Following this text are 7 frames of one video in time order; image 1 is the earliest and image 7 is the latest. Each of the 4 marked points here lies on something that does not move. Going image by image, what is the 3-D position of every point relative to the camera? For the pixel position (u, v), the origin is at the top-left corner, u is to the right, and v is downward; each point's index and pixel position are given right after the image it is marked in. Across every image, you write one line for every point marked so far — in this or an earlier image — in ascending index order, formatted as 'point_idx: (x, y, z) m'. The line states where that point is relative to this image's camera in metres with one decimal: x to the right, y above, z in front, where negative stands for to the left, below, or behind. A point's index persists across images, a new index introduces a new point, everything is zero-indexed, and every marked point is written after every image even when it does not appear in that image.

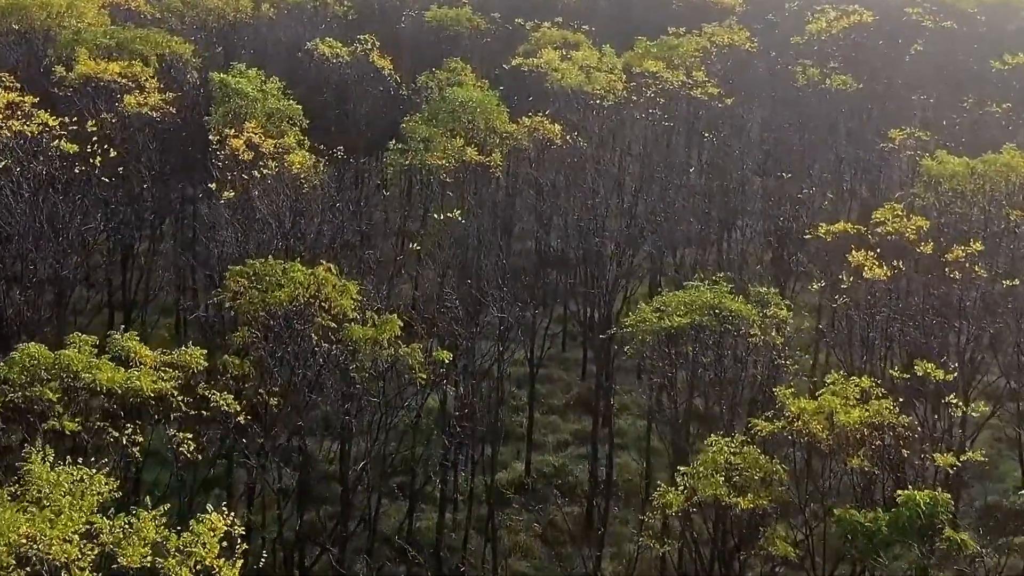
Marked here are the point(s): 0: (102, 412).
0: (-9.3, -2.8, +18.9) m
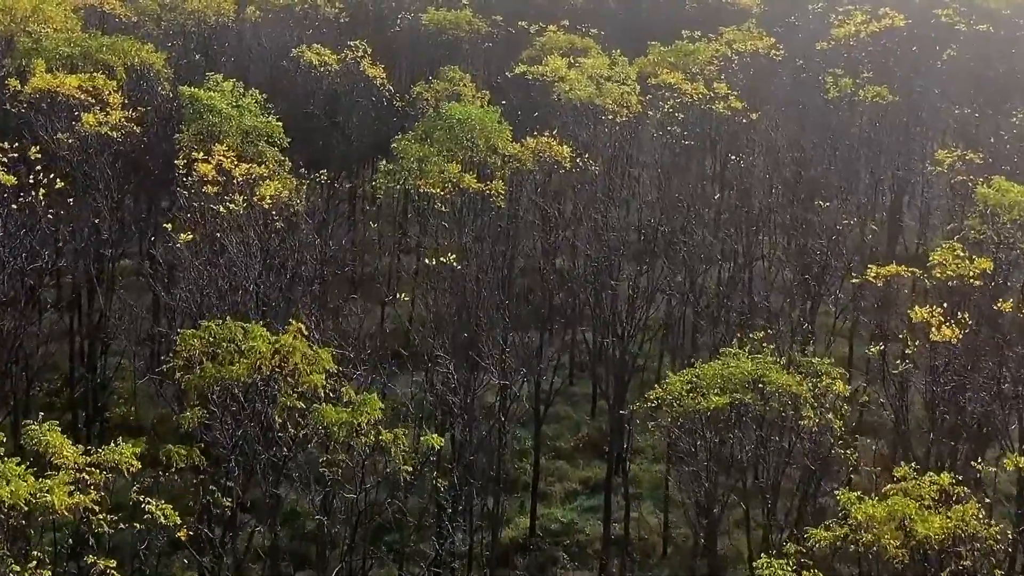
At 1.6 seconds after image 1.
0: (-9.3, -4.5, +15.3) m
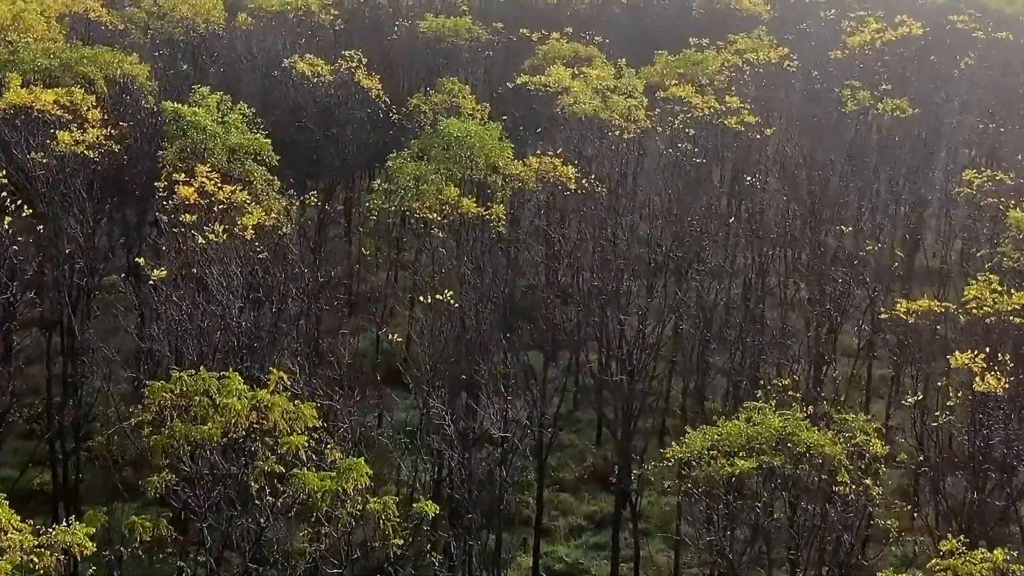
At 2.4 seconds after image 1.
0: (-9.2, -5.5, +13.4) m
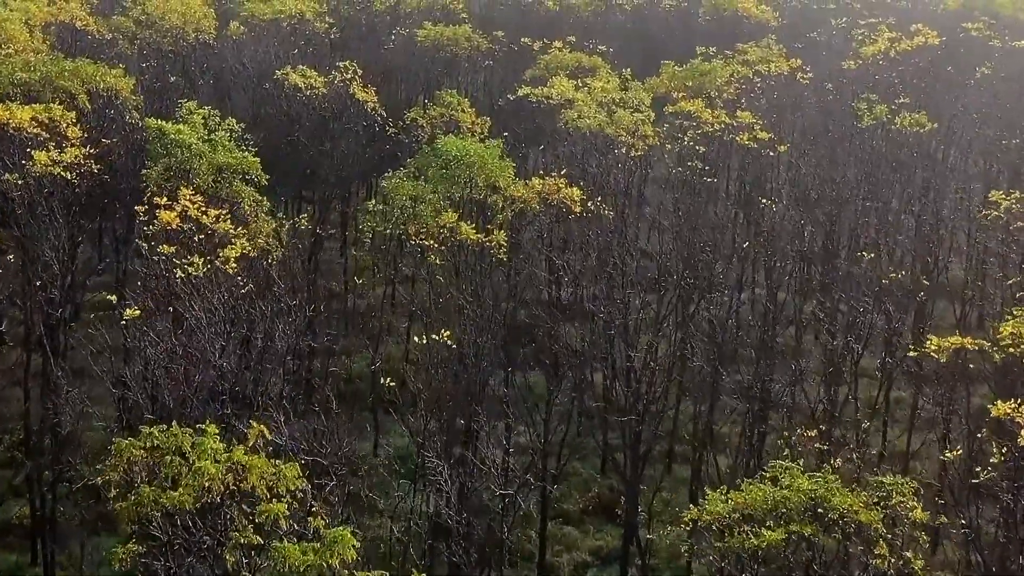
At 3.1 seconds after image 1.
0: (-9.2, -6.5, +11.8) m
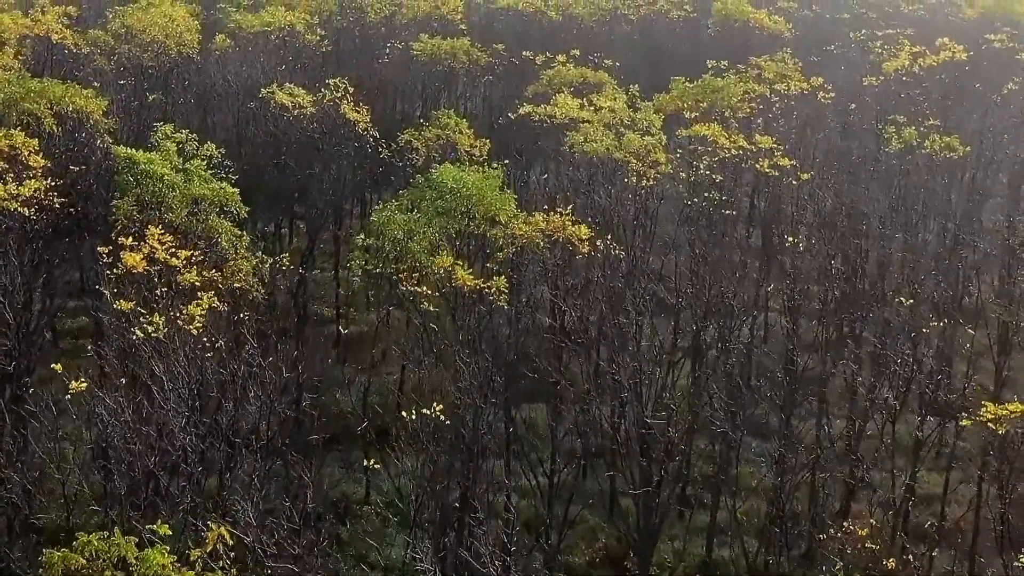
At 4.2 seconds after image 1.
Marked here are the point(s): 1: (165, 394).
0: (-9.1, -7.9, +9.3) m
1: (-8.3, -2.4, +19.7) m
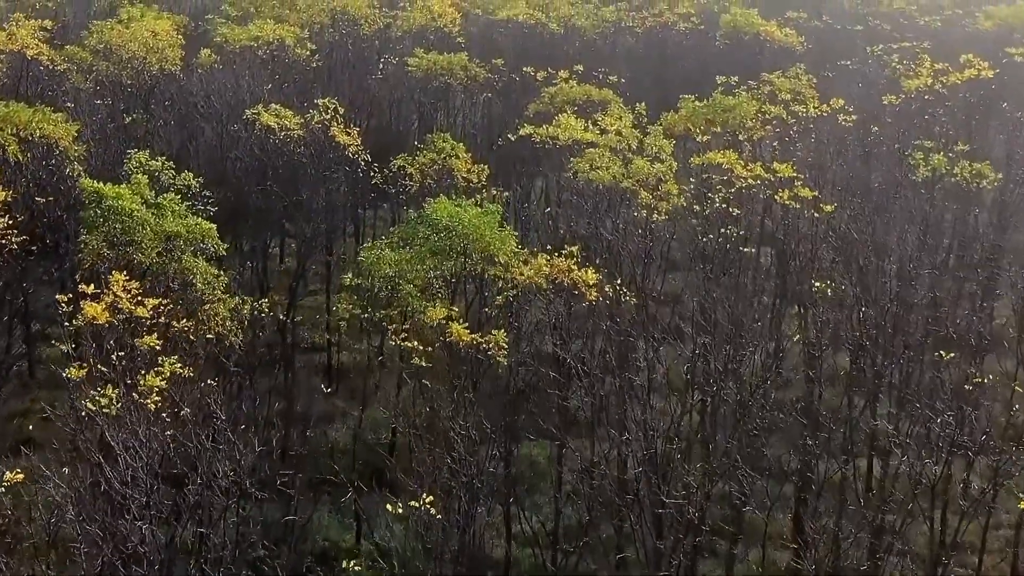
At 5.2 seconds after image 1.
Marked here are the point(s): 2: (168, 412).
0: (-9.1, -9.2, +7.0) m
1: (-8.3, -3.8, +17.5) m
2: (-8.3, -3.0, +19.8) m
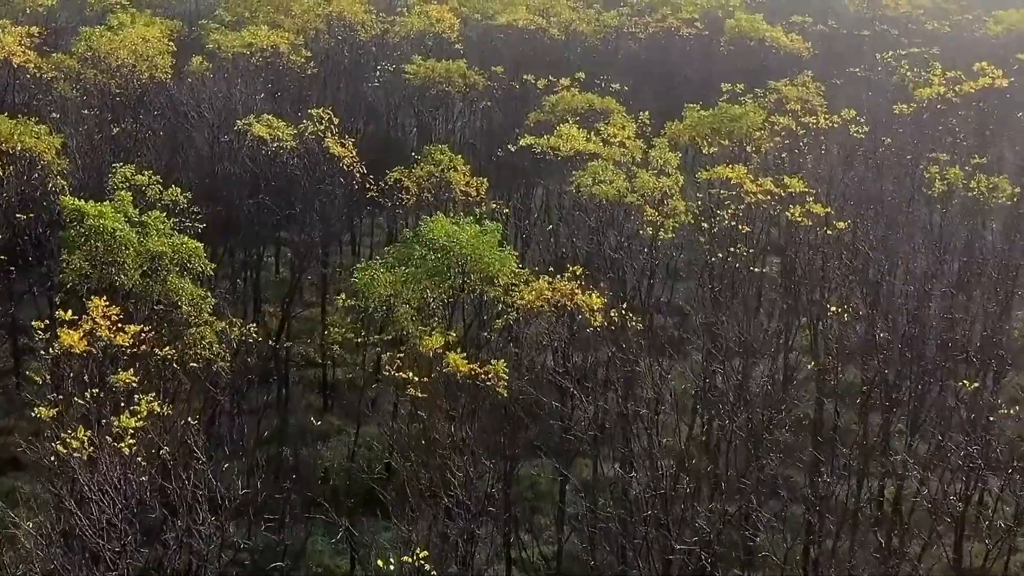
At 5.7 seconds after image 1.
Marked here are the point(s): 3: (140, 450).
0: (-9.1, -9.9, +5.8) m
1: (-8.3, -4.4, +16.3) m
2: (-8.2, -3.6, +18.7) m
3: (-8.0, -3.3, +18.1) m
